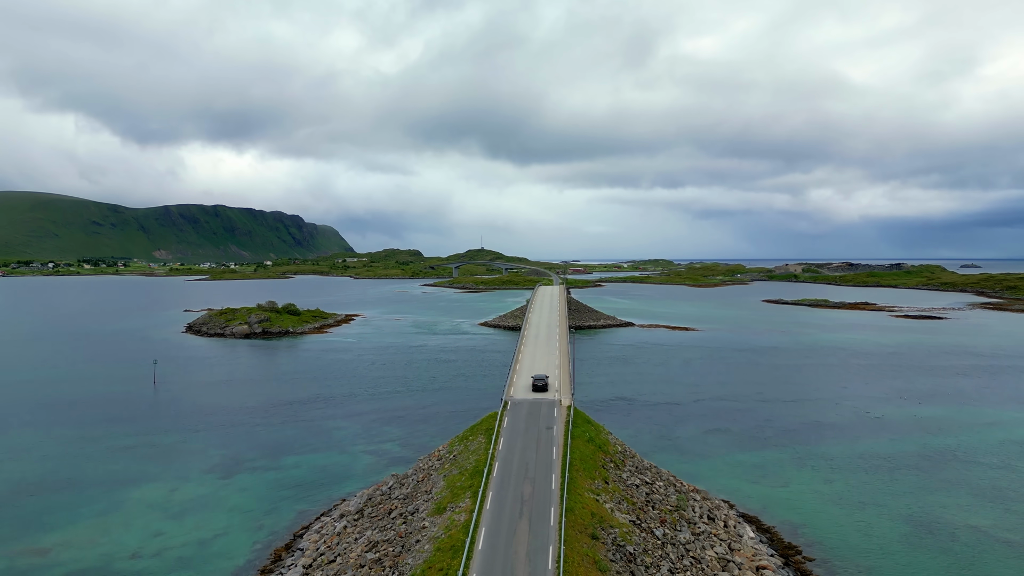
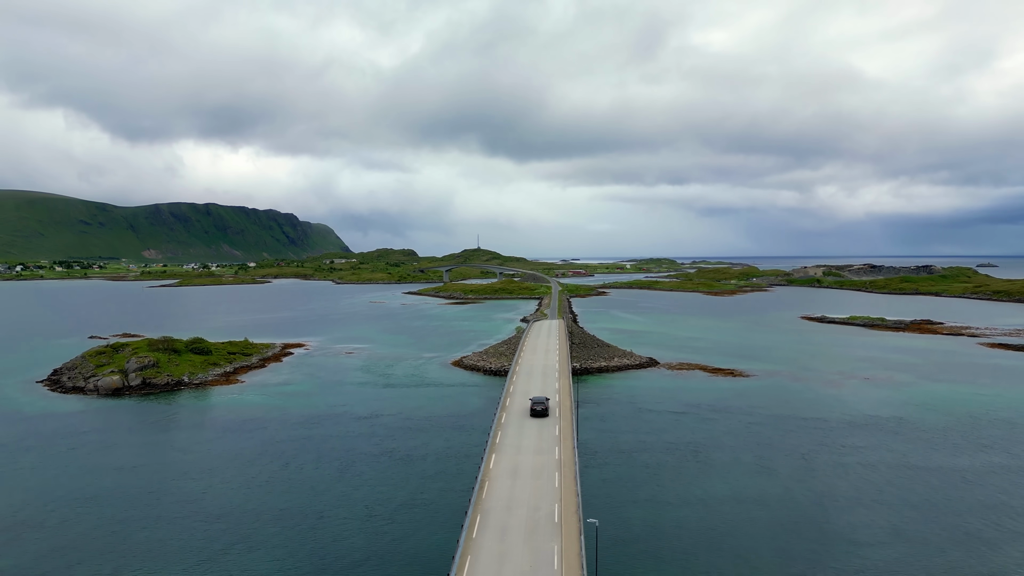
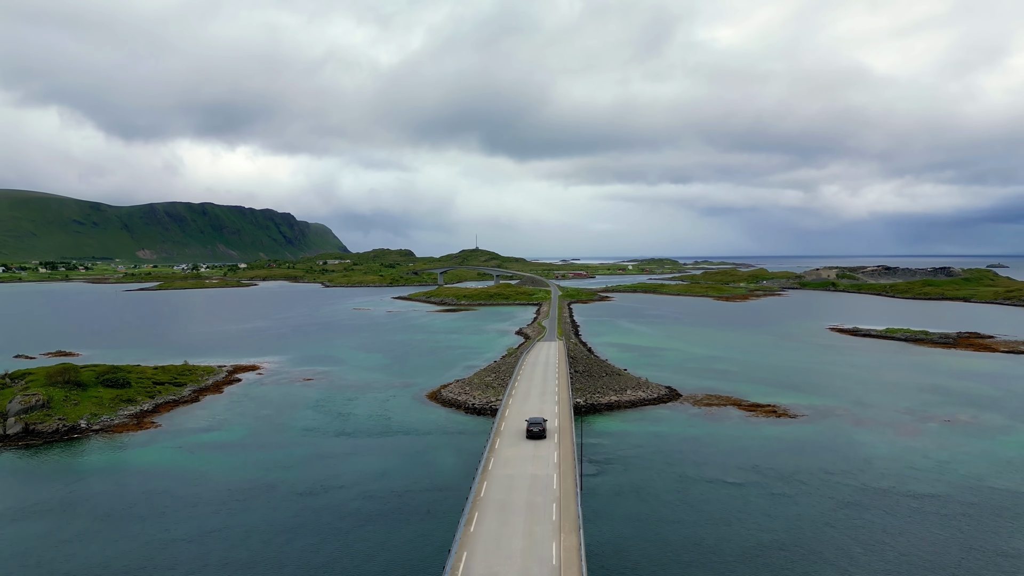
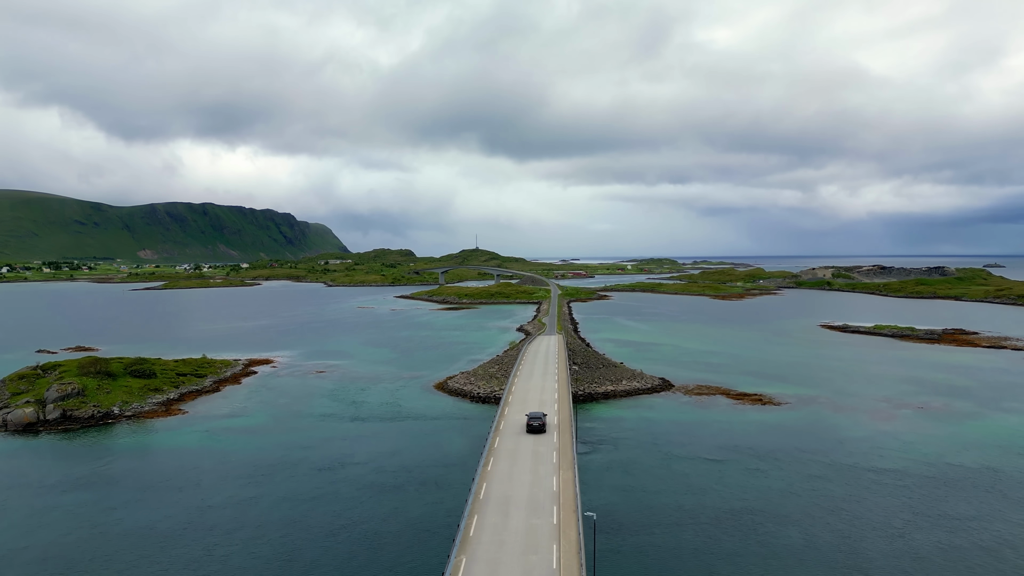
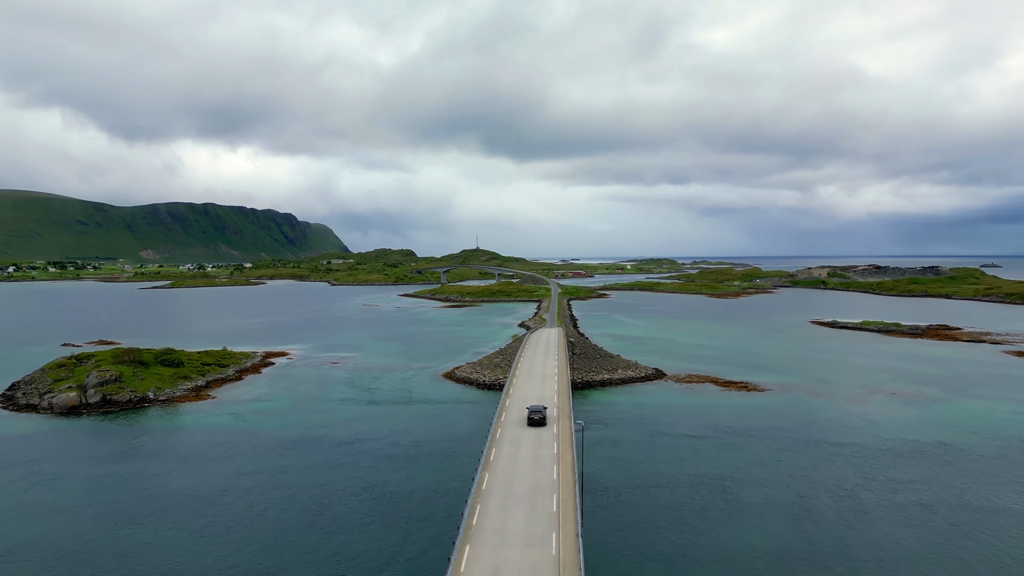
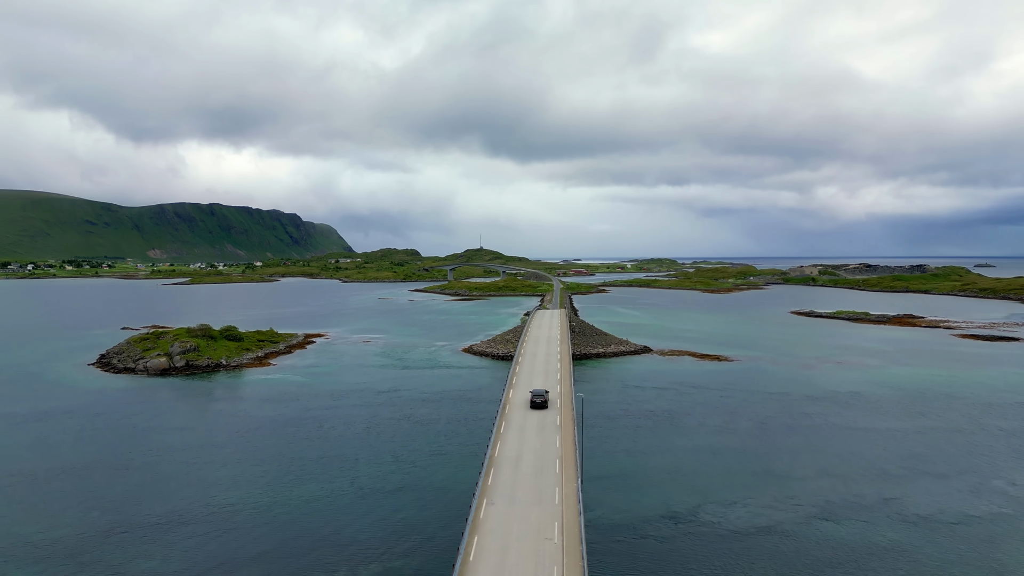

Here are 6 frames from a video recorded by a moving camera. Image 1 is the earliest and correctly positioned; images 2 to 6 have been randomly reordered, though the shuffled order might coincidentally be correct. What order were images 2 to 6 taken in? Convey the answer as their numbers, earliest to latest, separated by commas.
6, 2, 5, 4, 3
